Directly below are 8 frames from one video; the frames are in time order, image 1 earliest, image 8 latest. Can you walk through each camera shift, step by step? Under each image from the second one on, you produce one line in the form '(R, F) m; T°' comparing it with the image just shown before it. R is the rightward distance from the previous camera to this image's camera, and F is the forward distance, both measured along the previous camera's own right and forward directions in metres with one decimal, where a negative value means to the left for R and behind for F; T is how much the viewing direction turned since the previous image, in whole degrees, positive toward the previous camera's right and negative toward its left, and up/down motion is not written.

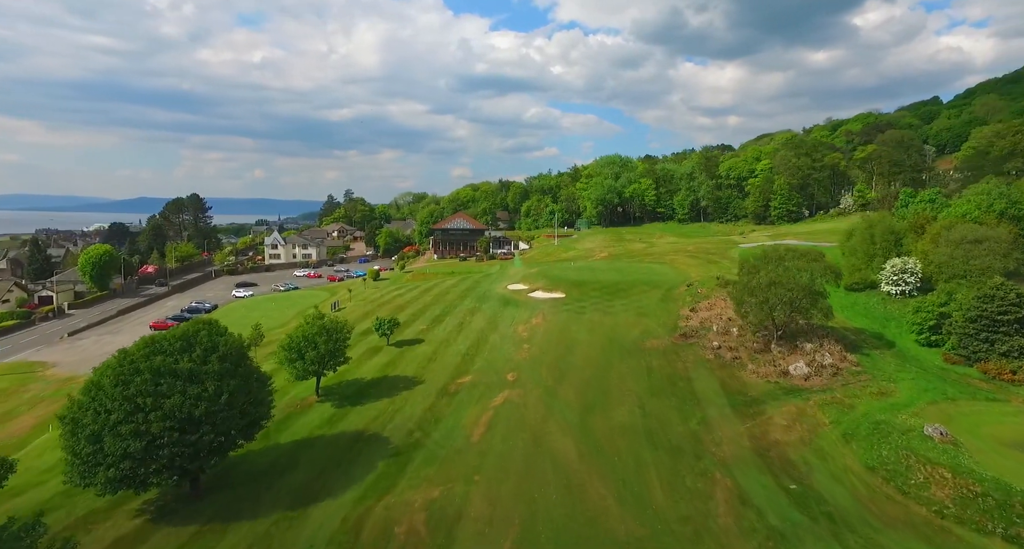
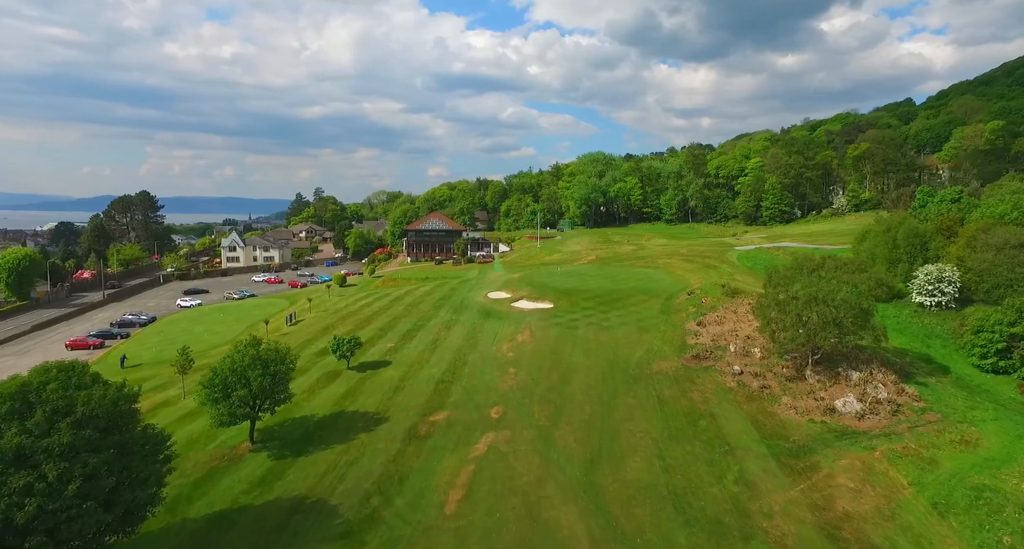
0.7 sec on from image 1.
(-0.3, +5.0) m; +3°
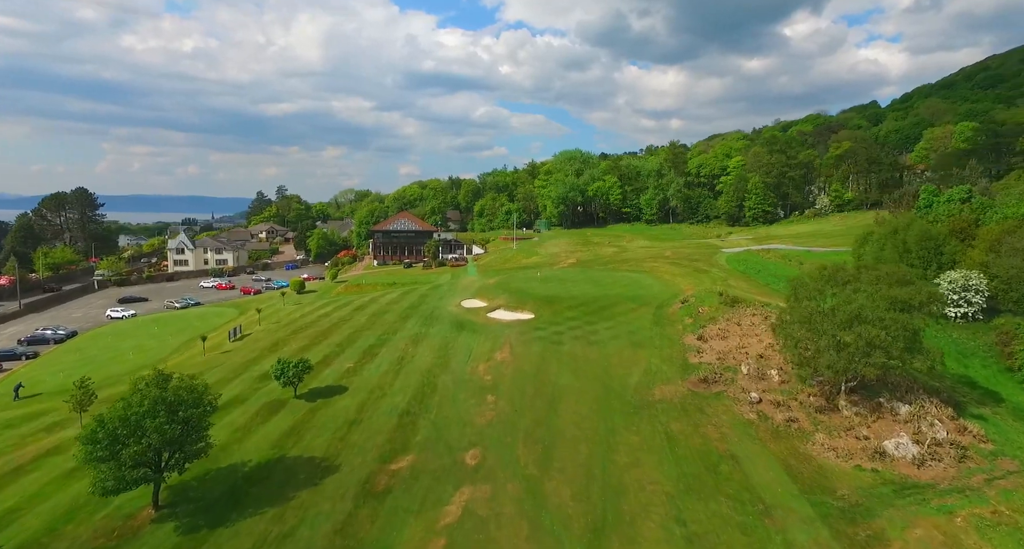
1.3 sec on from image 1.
(-0.2, +4.2) m; +3°
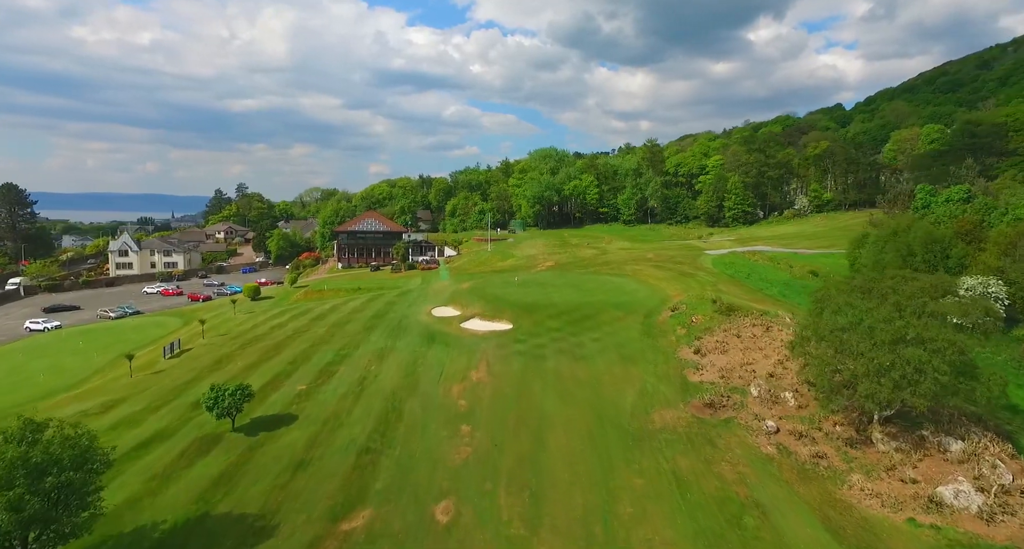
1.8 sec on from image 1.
(-0.2, +3.4) m; +3°
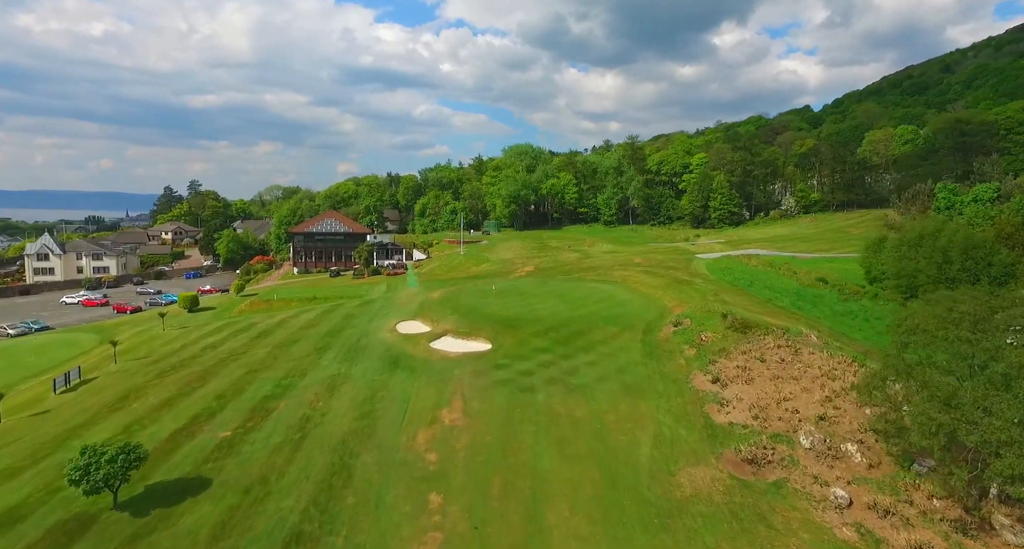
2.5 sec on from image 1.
(-0.4, +5.0) m; +3°
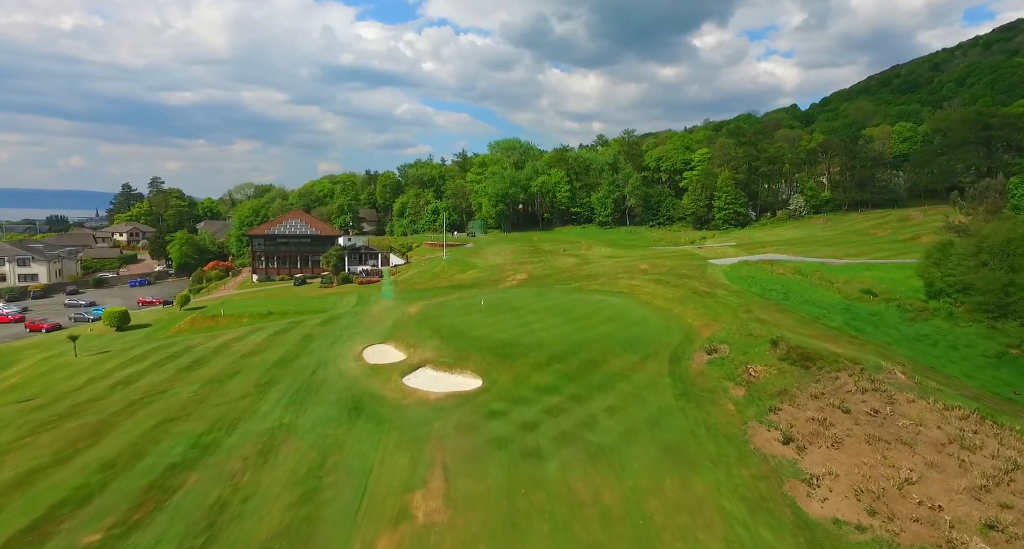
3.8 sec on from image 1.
(-0.6, +6.1) m; +2°
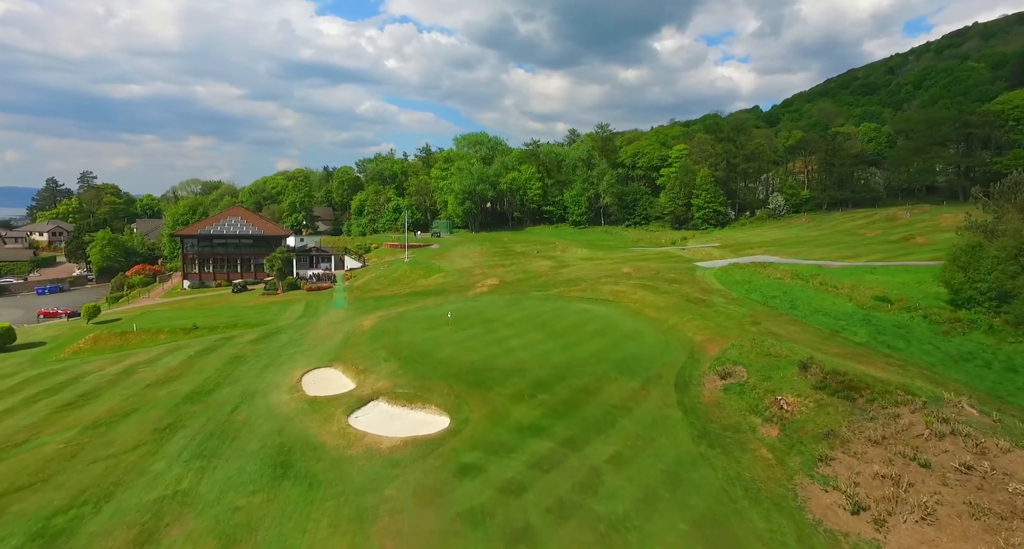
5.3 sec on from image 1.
(-0.3, +4.6) m; +4°
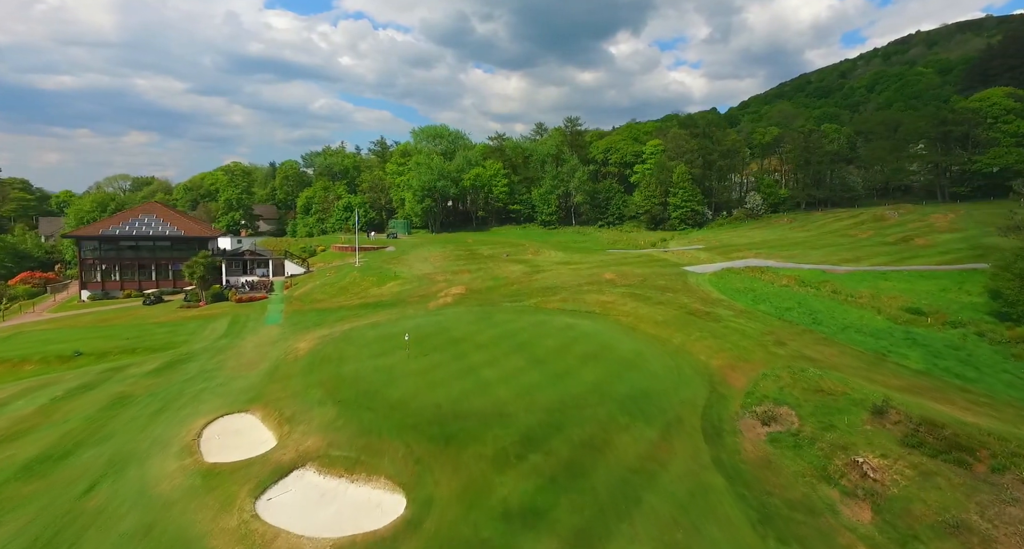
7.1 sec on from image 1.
(-0.6, +5.4) m; +5°
